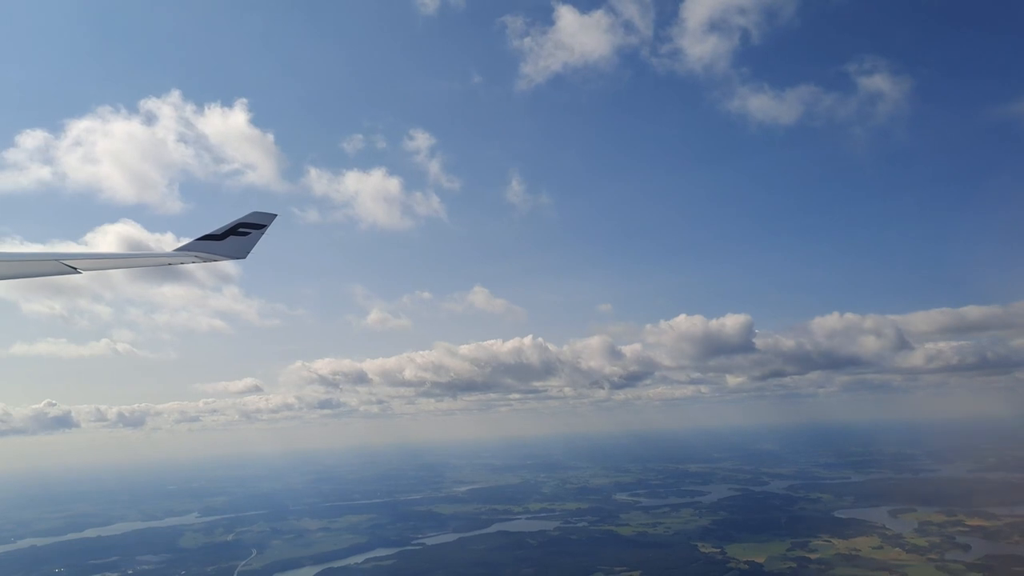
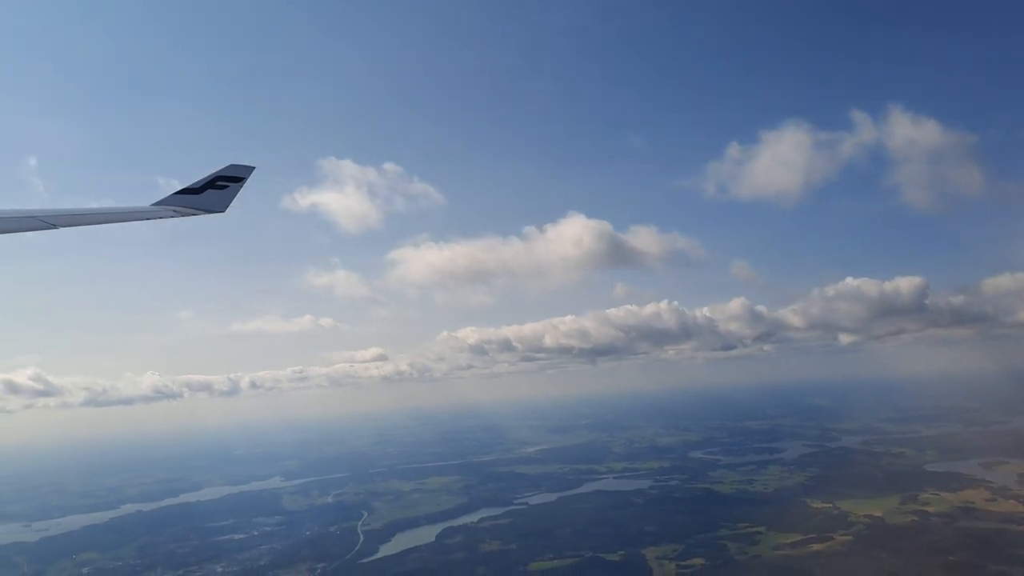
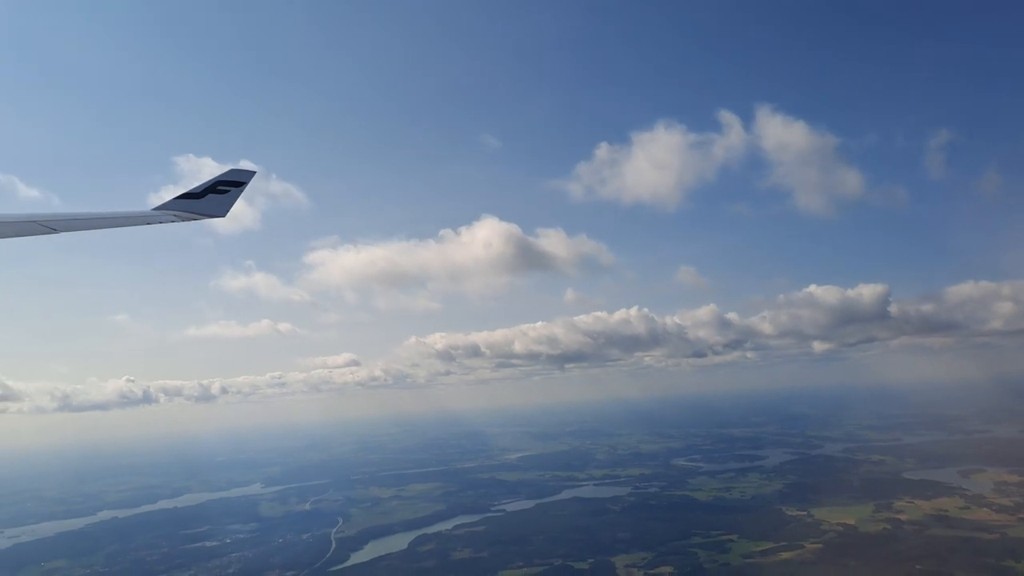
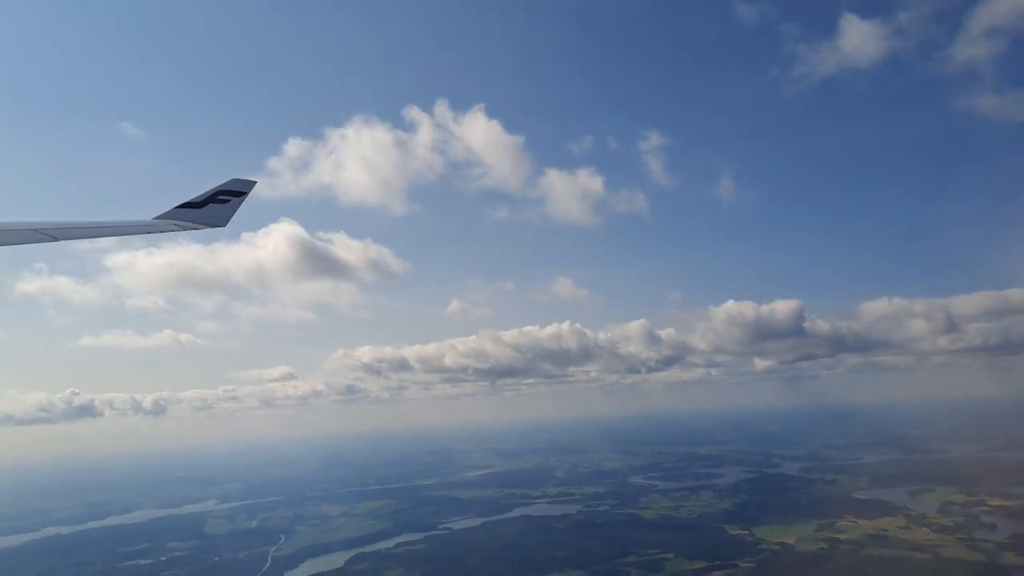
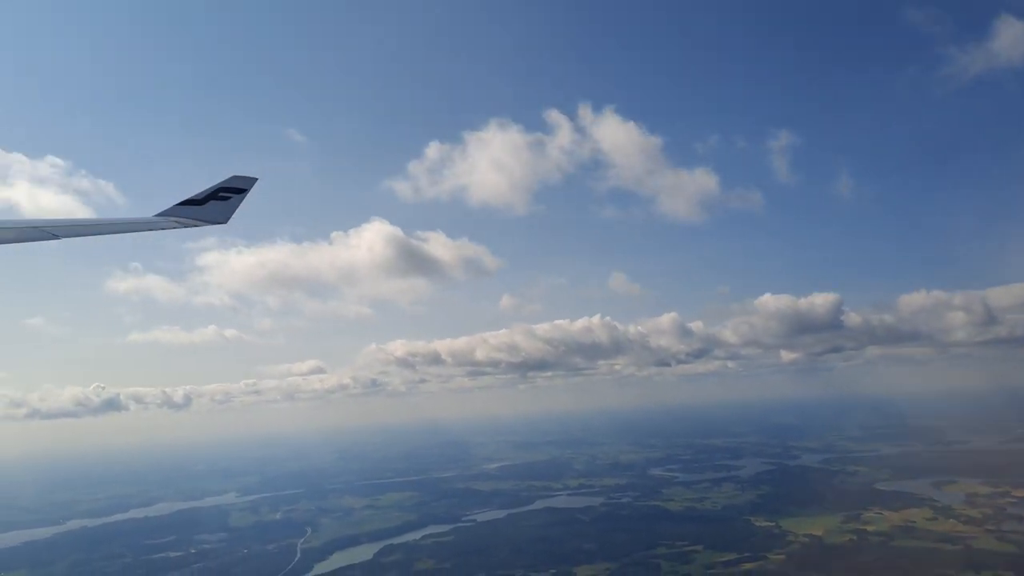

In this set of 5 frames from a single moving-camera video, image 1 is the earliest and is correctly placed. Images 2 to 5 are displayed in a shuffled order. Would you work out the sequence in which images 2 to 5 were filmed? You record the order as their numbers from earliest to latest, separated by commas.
4, 5, 3, 2
